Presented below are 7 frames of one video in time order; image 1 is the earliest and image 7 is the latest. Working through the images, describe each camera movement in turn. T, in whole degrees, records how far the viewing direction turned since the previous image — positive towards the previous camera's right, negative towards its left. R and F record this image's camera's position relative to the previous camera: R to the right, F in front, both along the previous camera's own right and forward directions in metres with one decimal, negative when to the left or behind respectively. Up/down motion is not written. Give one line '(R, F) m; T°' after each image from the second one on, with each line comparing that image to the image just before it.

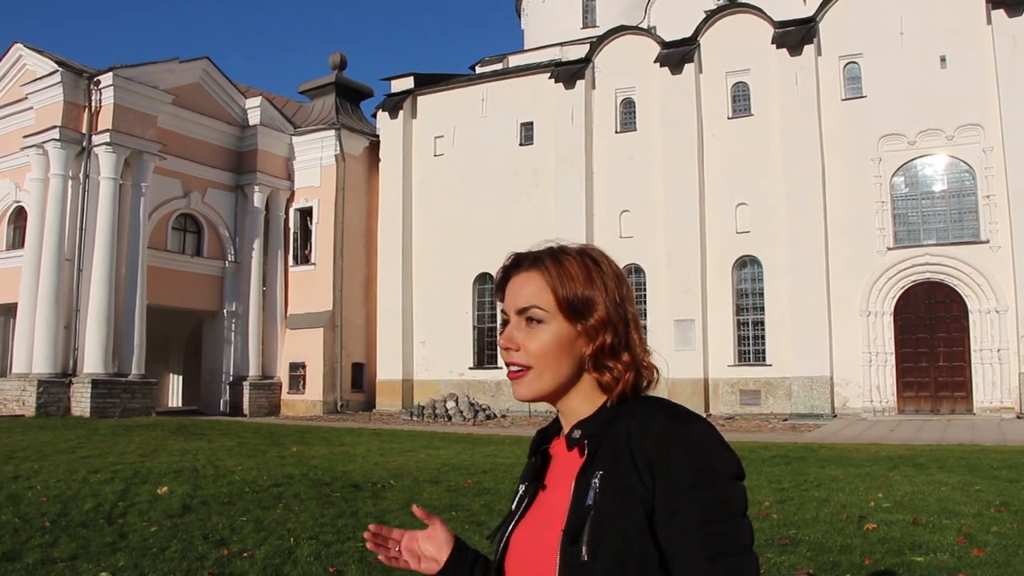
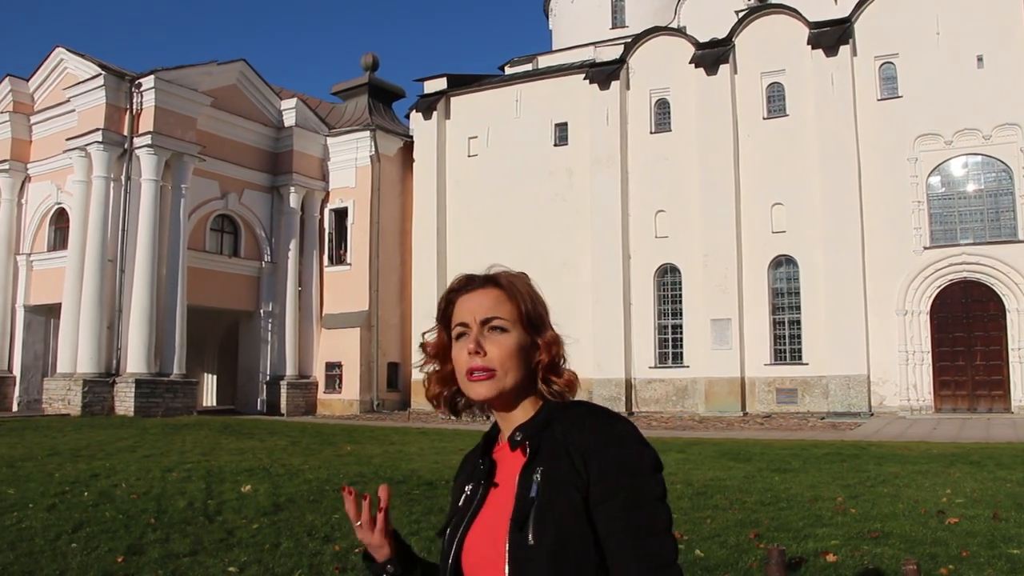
(-0.9, -0.2) m; 0°
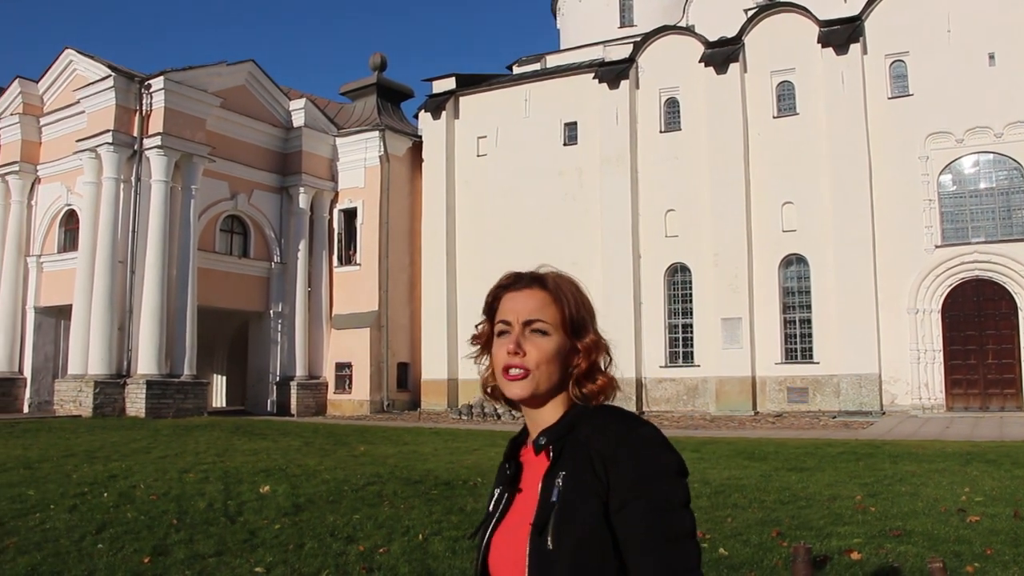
(-0.2, 0.0) m; 0°
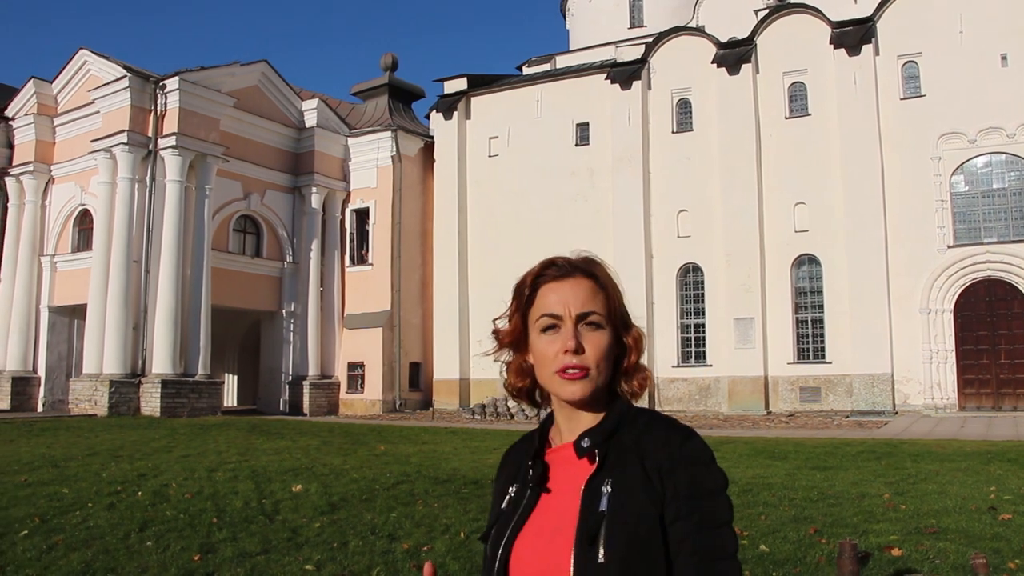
(-0.4, -0.1) m; 0°
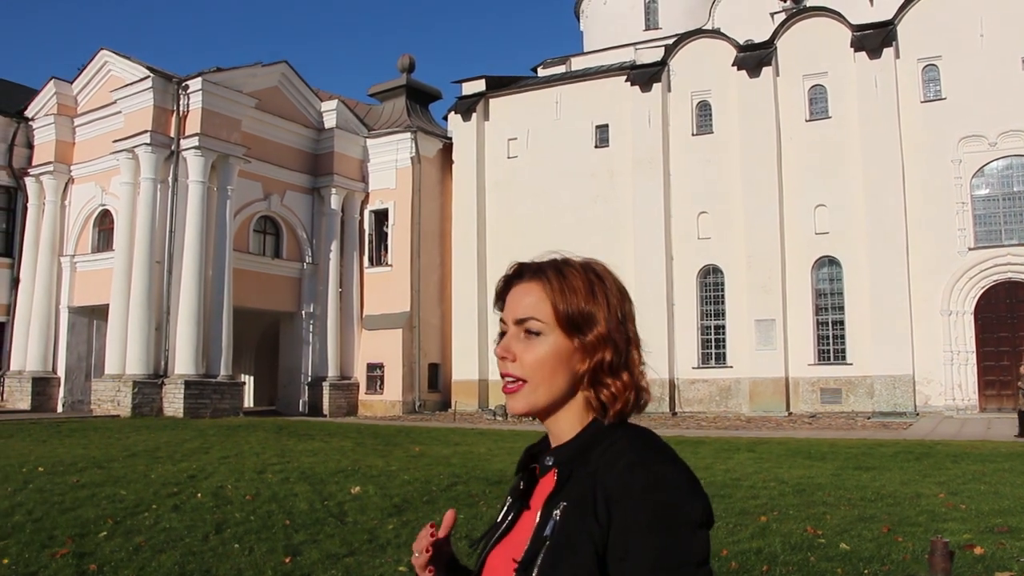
(-0.8, -0.1) m; 0°
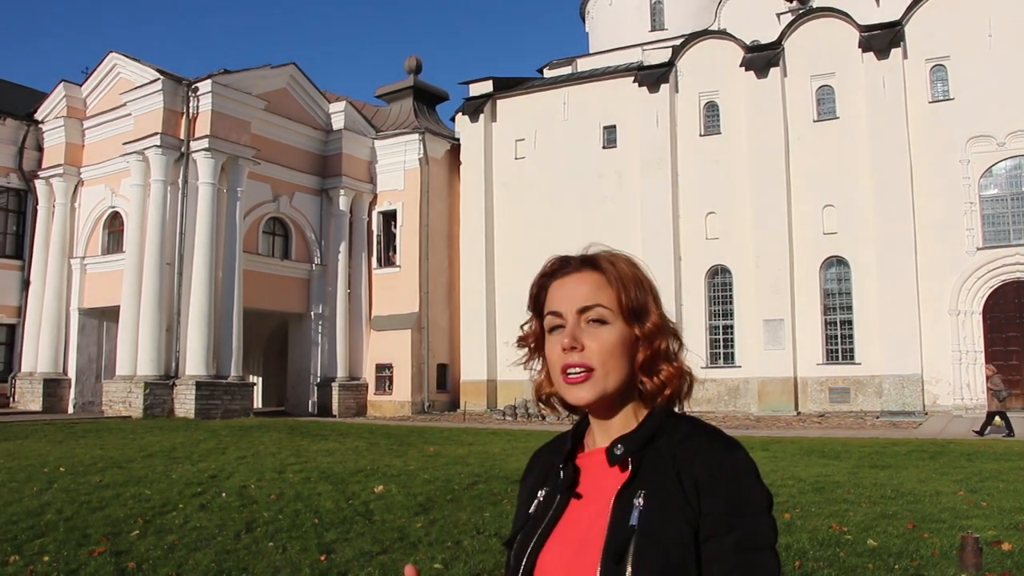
(-0.3, -0.1) m; 0°
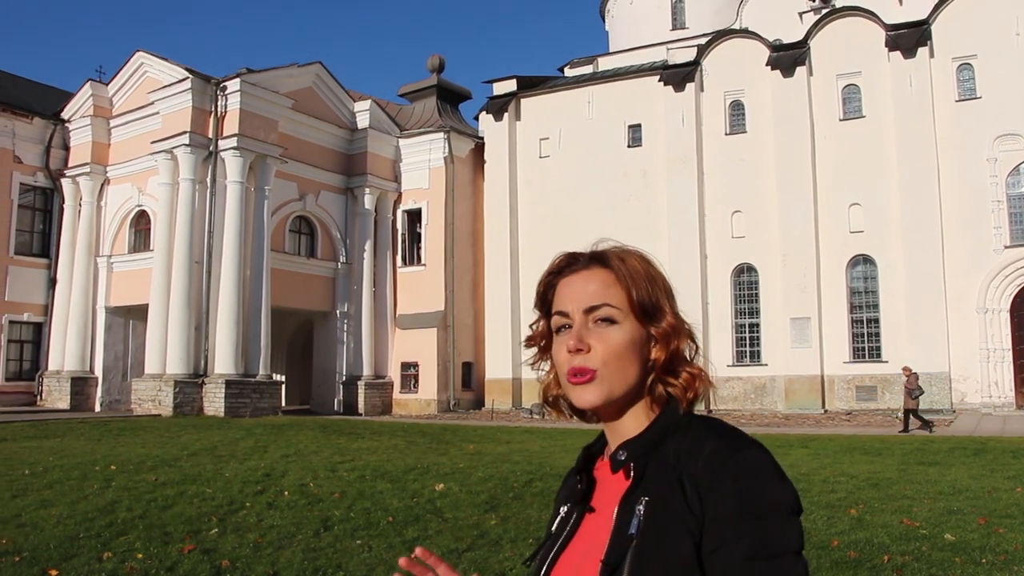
(-0.8, -0.1) m; 0°
